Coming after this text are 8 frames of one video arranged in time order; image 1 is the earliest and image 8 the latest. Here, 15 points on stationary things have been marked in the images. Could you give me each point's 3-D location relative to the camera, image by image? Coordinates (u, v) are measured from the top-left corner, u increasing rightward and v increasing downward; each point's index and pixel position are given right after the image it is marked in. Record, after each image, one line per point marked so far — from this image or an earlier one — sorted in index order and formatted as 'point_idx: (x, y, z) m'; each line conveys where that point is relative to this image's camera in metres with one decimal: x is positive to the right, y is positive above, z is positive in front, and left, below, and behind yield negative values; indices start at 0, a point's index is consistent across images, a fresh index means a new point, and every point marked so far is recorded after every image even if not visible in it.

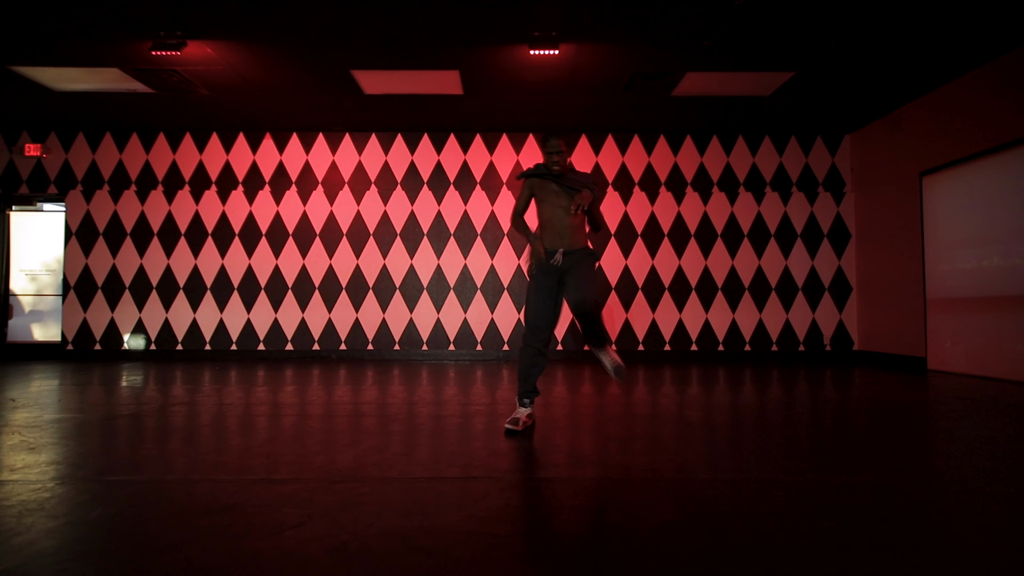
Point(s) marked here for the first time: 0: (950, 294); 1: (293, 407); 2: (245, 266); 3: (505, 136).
0: (+3.9, -0.1, +4.3) m
1: (-1.6, -0.9, +3.4) m
2: (-2.9, +0.2, +5.1) m
3: (-0.1, +1.7, +5.3) m
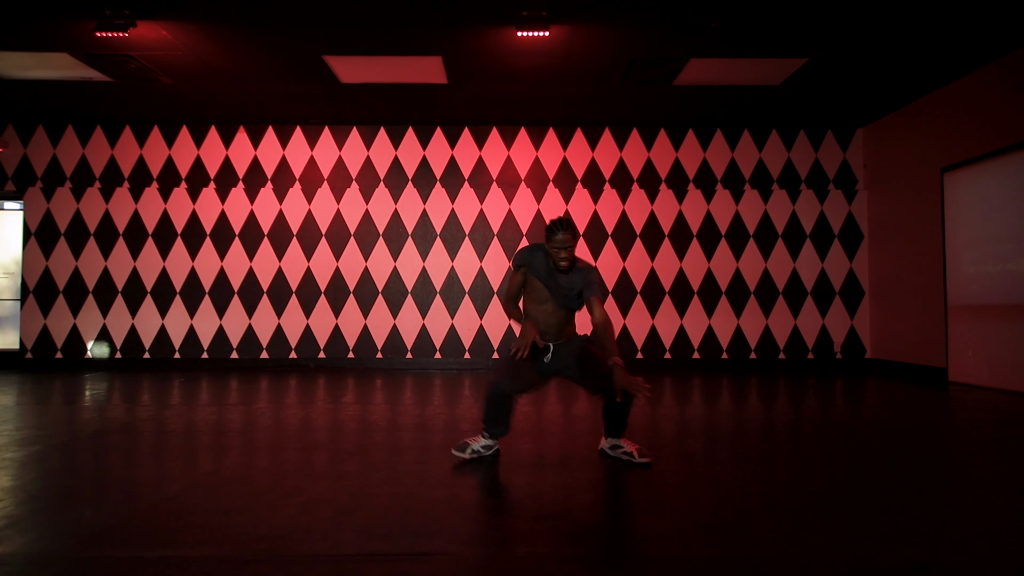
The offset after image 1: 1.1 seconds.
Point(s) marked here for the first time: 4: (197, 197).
0: (+3.8, -0.1, +3.9) m
1: (-1.7, -0.9, +3.1) m
2: (-3.0, +0.2, +4.8) m
3: (-0.2, +1.6, +4.9) m
4: (-3.2, +0.9, +4.9) m
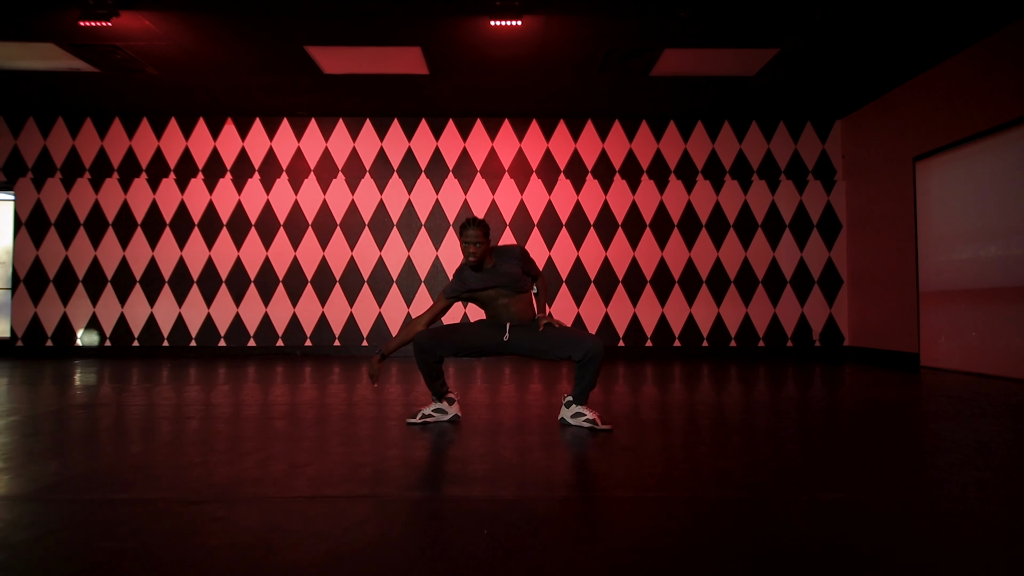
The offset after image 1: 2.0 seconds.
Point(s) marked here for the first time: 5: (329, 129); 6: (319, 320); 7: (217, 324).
0: (+3.6, 0.0, +4.0) m
1: (-1.8, -0.8, +3.2) m
2: (-3.2, +0.3, +4.9) m
3: (-0.3, +1.7, +5.0) m
4: (-3.4, +1.0, +4.9) m
5: (-1.9, +1.7, +5.0) m
6: (-2.0, -0.3, +4.9) m
7: (-3.0, -0.4, +4.9) m
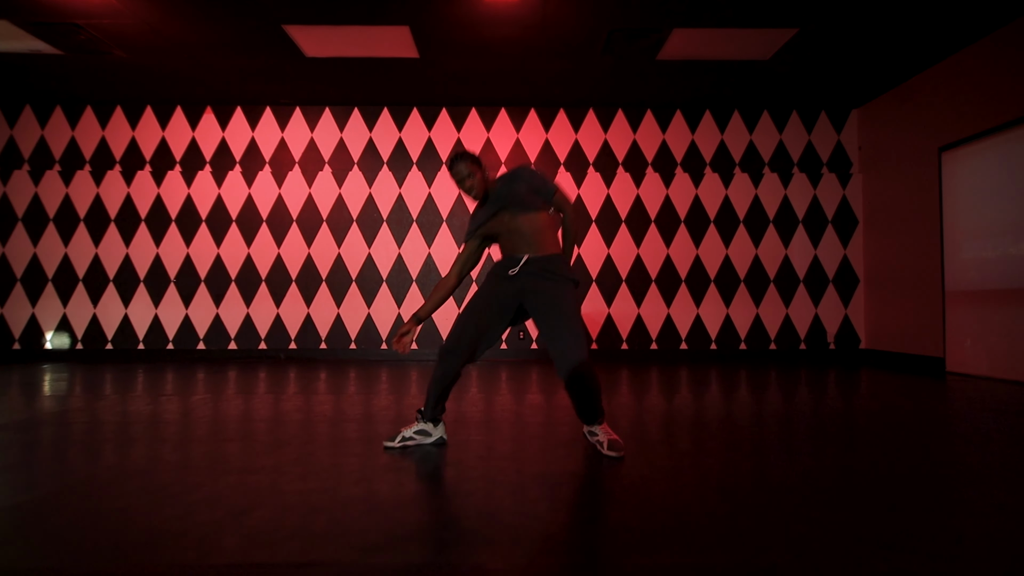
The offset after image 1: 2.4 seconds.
0: (+3.6, 0.0, +3.7) m
1: (-1.9, -0.8, +2.9) m
2: (-3.2, +0.3, +4.6) m
3: (-0.4, +1.8, +4.7) m
4: (-3.4, +1.0, +4.6) m
5: (-1.9, +1.7, +4.7) m
6: (-2.0, -0.3, +4.6) m
7: (-3.0, -0.4, +4.6) m
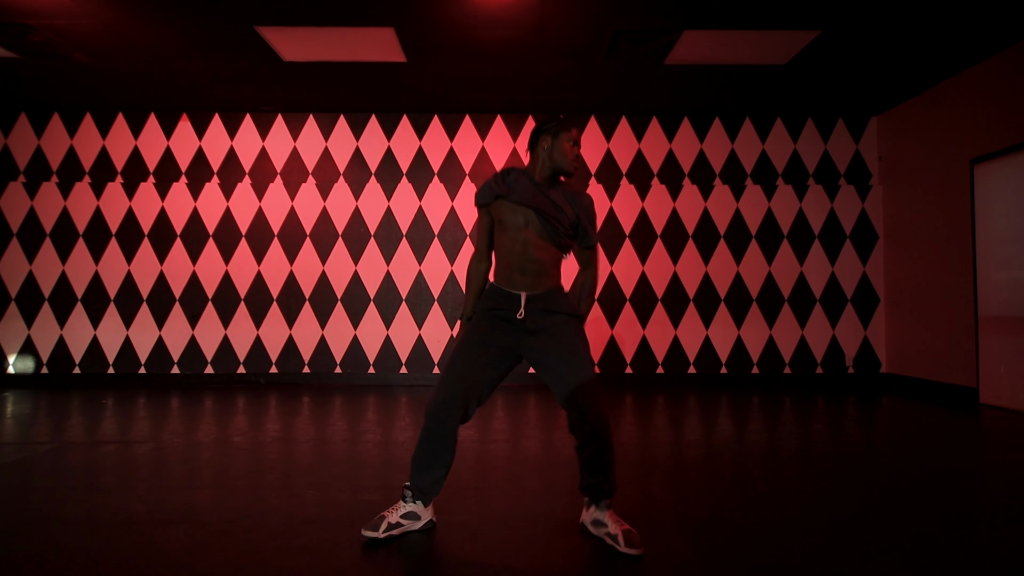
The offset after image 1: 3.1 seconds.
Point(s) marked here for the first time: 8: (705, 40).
0: (+3.6, -0.2, +3.4) m
1: (-1.9, -1.0, +2.6) m
2: (-3.2, +0.1, +4.3) m
3: (-0.4, +1.6, +4.4) m
4: (-3.4, +0.9, +4.3) m
5: (-2.0, +1.5, +4.4) m
6: (-2.0, -0.5, +4.3) m
7: (-3.1, -0.5, +4.3) m
8: (+1.3, +1.7, +3.3) m
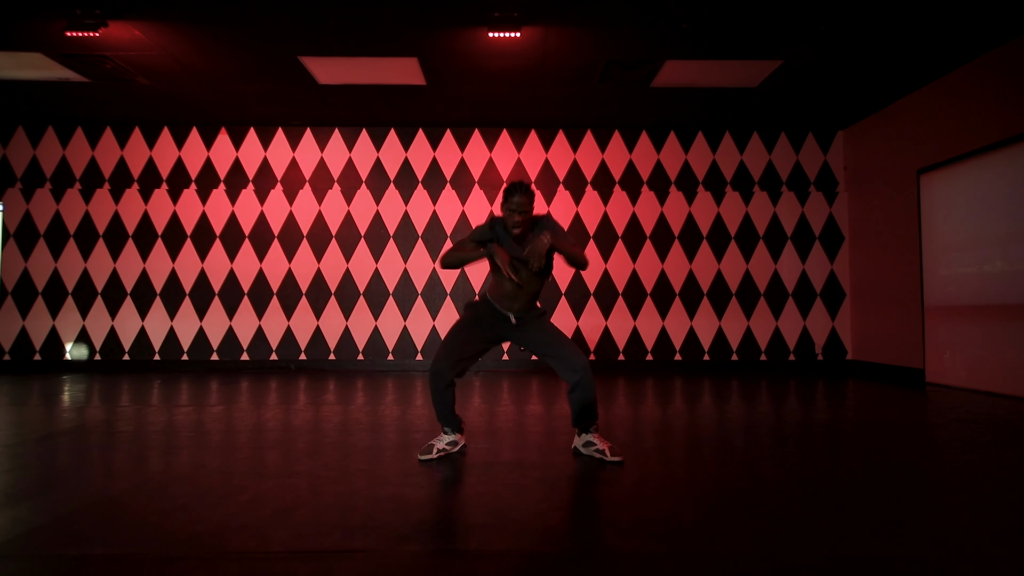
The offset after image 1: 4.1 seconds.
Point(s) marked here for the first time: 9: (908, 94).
0: (+3.6, -0.1, +3.9) m
1: (-1.8, -0.9, +3.1) m
2: (-3.2, +0.2, +4.8) m
3: (-0.4, +1.6, +4.9) m
4: (-3.4, +0.9, +4.8) m
5: (-1.9, +1.5, +4.9) m
6: (-2.0, -0.5, +4.8) m
7: (-3.0, -0.5, +4.8) m
8: (+1.4, +1.8, +3.8) m
9: (+3.5, +1.7, +4.3) m
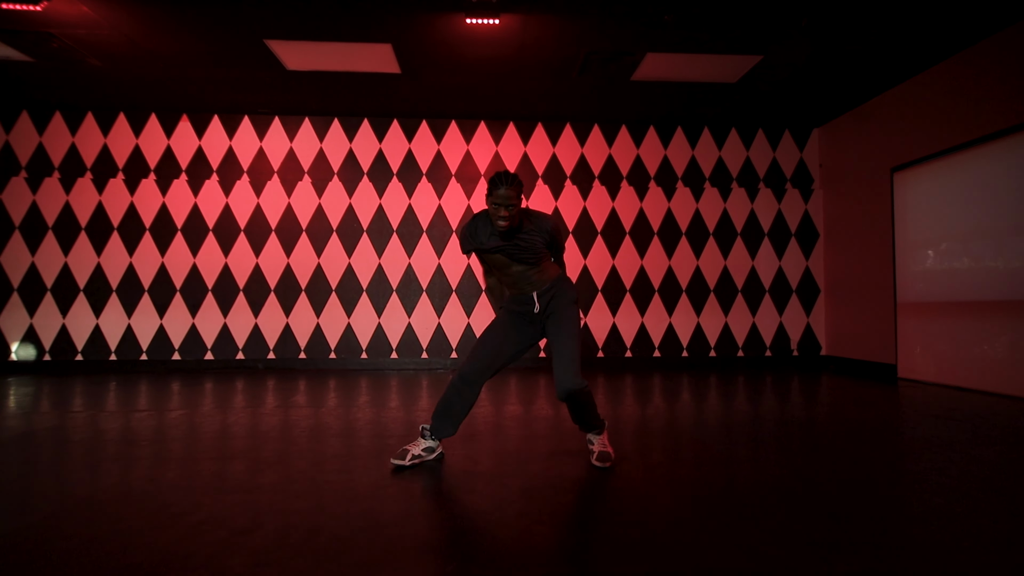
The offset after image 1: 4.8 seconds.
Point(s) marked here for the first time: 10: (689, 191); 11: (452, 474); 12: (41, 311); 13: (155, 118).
0: (+3.5, -0.1, +4.0) m
1: (-2.0, -0.9, +2.9) m
2: (-3.4, +0.2, +4.5) m
3: (-0.6, +1.7, +4.8) m
4: (-3.6, +0.9, +4.6) m
5: (-2.1, +1.6, +4.7) m
6: (-2.2, -0.4, +4.6) m
7: (-3.2, -0.5, +4.5) m
8: (+1.2, +1.8, +3.7) m
9: (+3.4, +1.8, +4.3) m
10: (+1.8, +1.0, +4.9) m
11: (-0.3, -0.8, +2.0) m
12: (-4.4, -0.2, +4.5) m
13: (-3.5, +1.6, +4.6) m
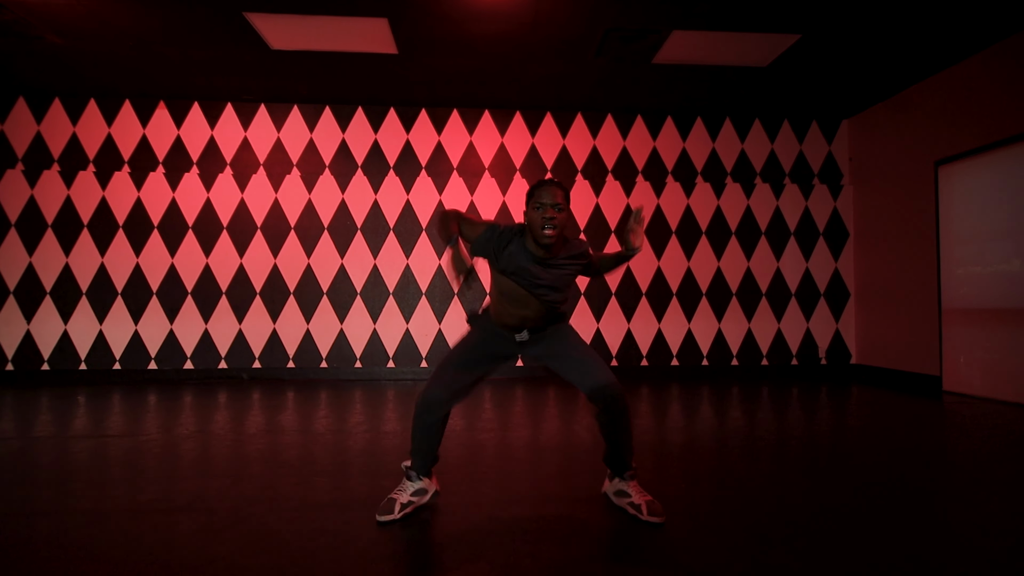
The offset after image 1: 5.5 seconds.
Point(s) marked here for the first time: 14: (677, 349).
0: (+3.5, -0.1, +3.7) m
1: (-1.9, -0.9, +2.5) m
2: (-3.3, +0.2, +4.2) m
3: (-0.5, +1.6, +4.4) m
4: (-3.5, +0.9, +4.2) m
5: (-2.1, +1.5, +4.3) m
6: (-2.2, -0.4, +4.2) m
7: (-3.2, -0.5, +4.2) m
8: (+1.3, +1.7, +3.4) m
9: (+3.4, +1.7, +4.0) m
10: (+1.9, +1.0, +4.6) m
11: (-0.2, -0.8, +1.6) m
12: (-4.3, -0.2, +4.1) m
13: (-3.4, +1.6, +4.2) m
14: (+1.5, -0.6, +4.5) m
